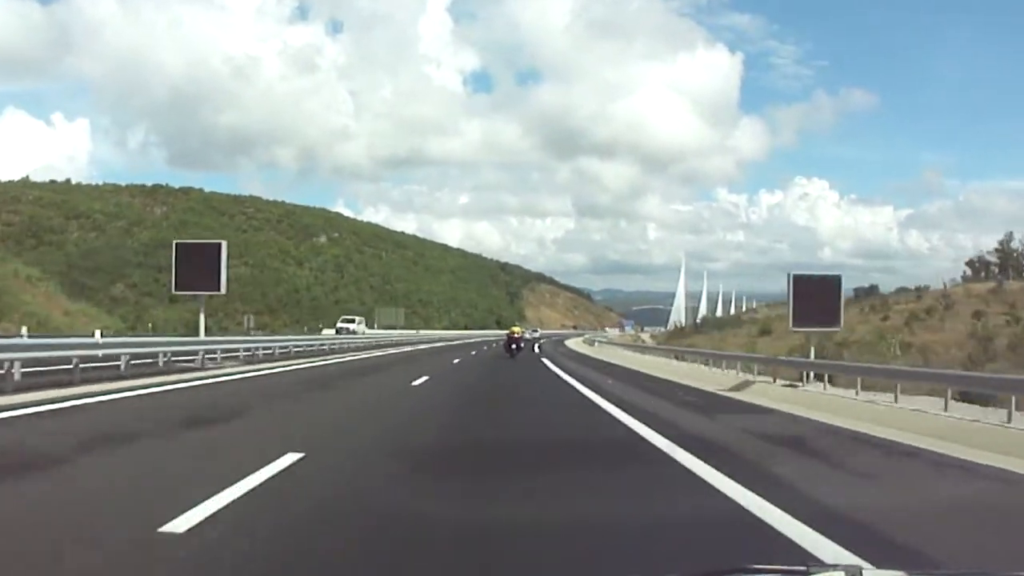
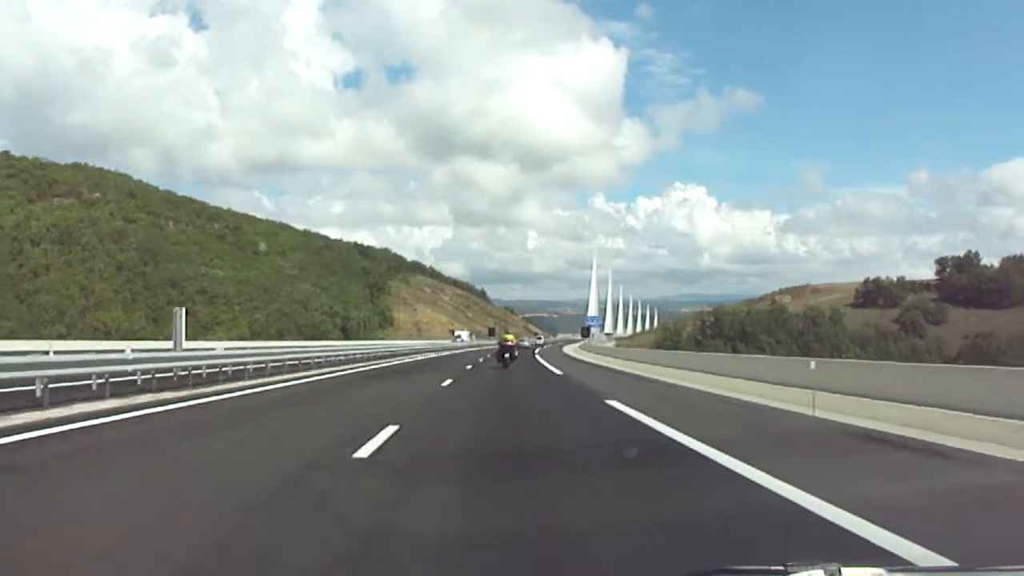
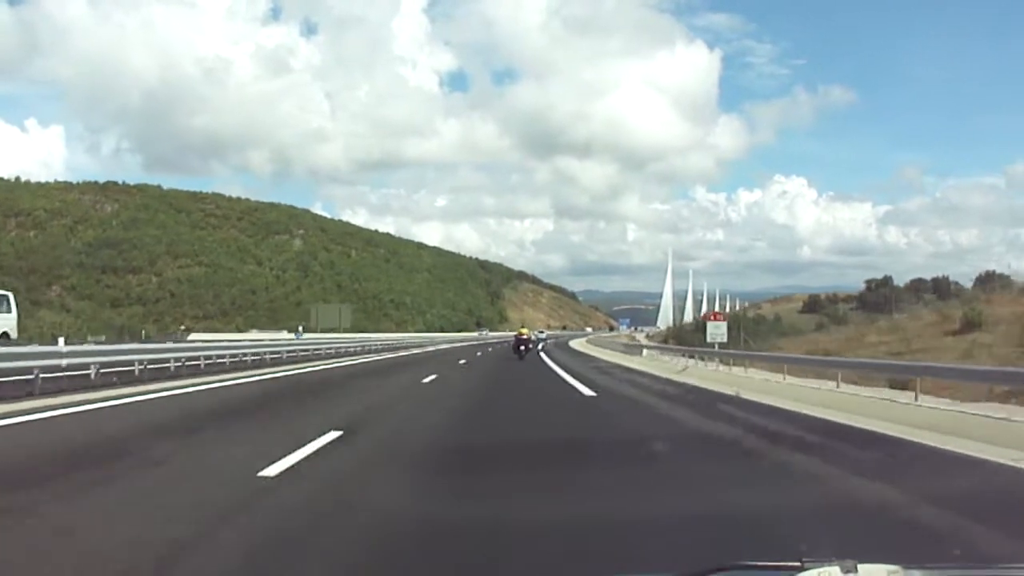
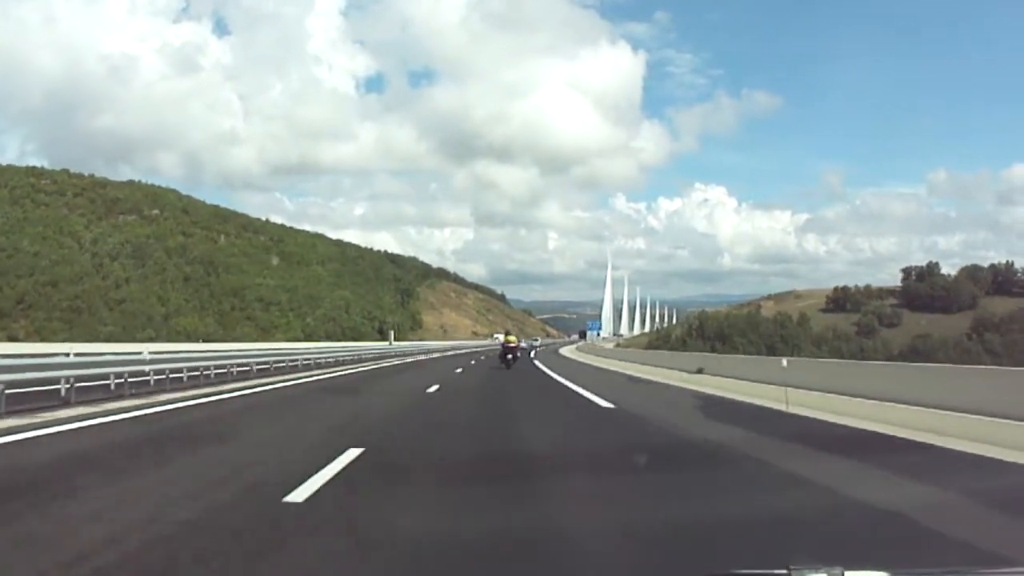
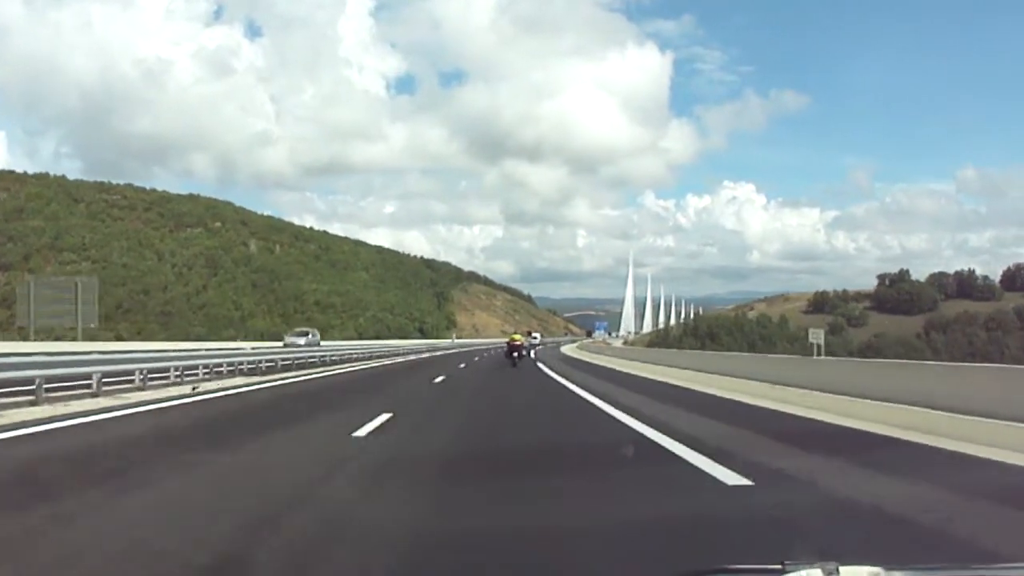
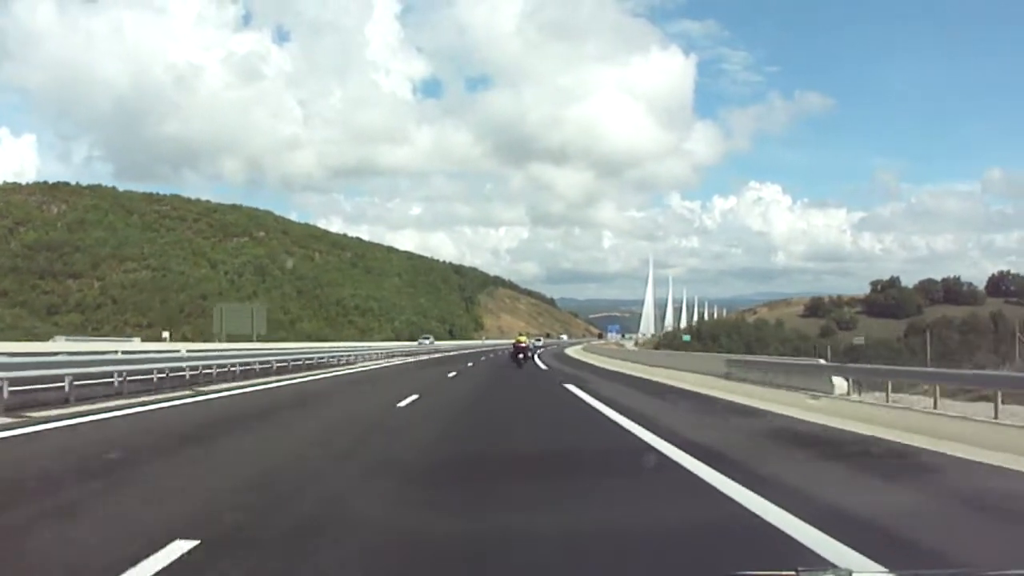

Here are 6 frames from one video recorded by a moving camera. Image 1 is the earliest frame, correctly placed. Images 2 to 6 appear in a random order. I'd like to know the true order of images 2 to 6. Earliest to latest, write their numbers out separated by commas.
3, 6, 5, 4, 2
